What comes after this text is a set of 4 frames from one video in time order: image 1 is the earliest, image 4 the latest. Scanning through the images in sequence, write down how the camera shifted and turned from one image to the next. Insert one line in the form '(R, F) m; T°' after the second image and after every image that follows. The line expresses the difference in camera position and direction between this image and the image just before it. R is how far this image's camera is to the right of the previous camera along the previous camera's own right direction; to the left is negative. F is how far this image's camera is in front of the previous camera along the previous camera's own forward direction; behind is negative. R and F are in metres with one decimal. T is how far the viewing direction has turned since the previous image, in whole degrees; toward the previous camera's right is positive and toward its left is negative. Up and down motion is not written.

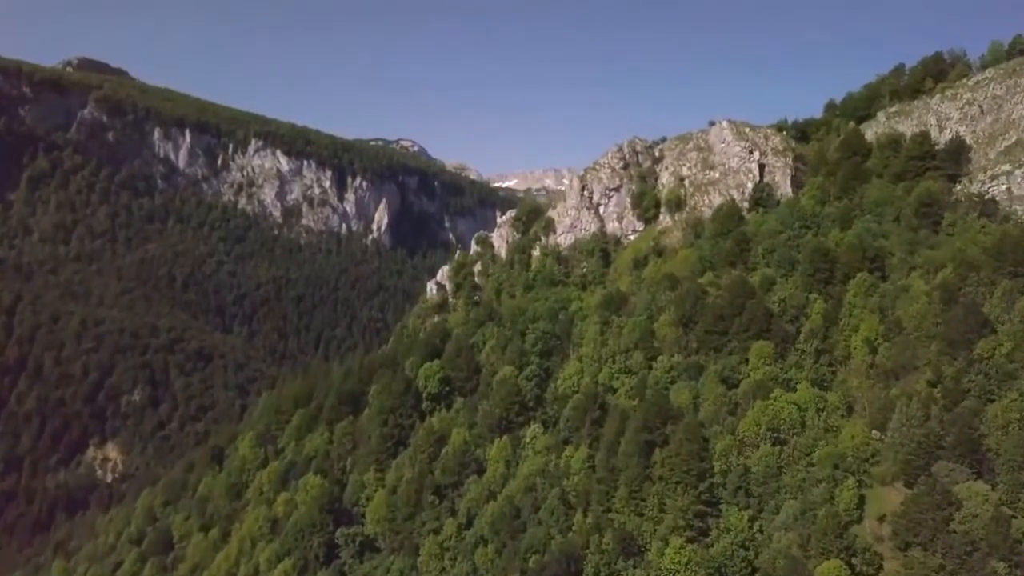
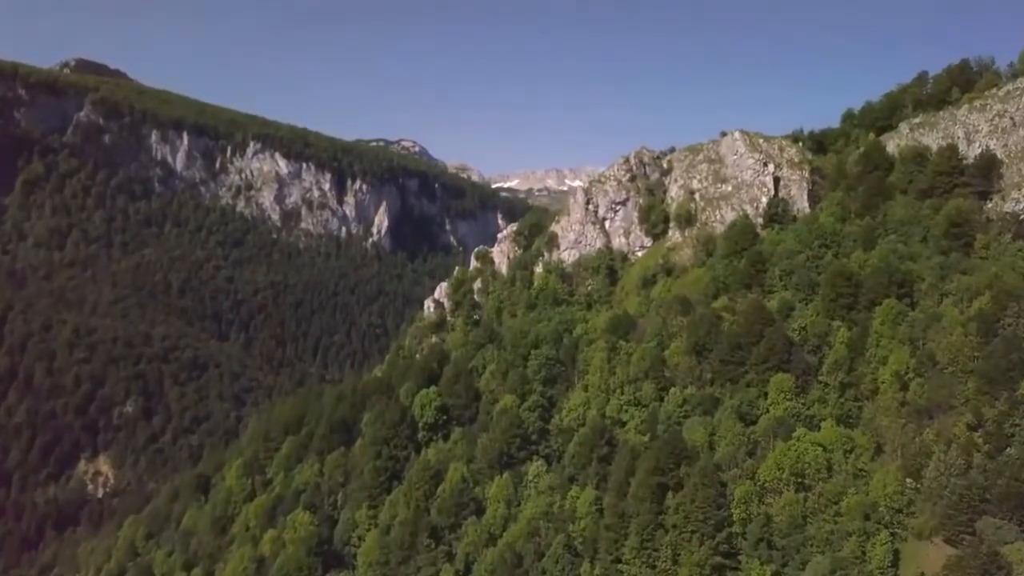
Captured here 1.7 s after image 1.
(0.0, +5.0) m; 0°
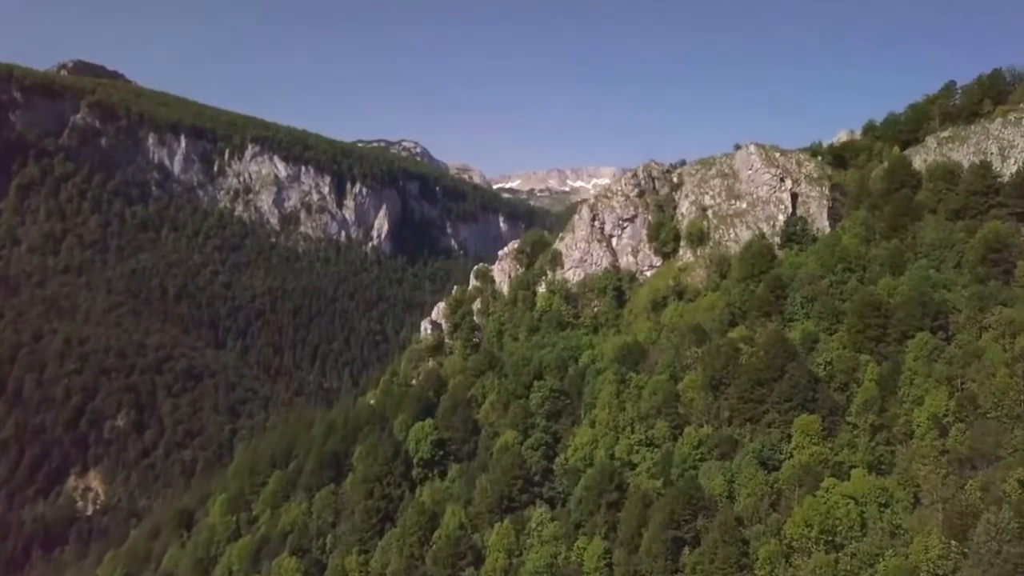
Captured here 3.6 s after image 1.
(0.0, +5.3) m; 0°
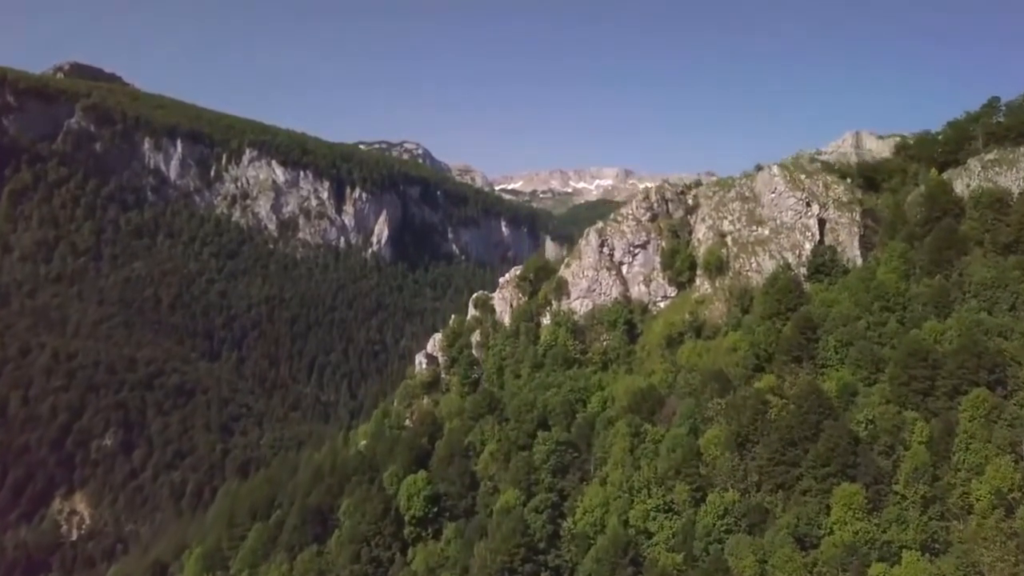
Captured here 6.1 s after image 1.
(0.0, +7.3) m; 0°
